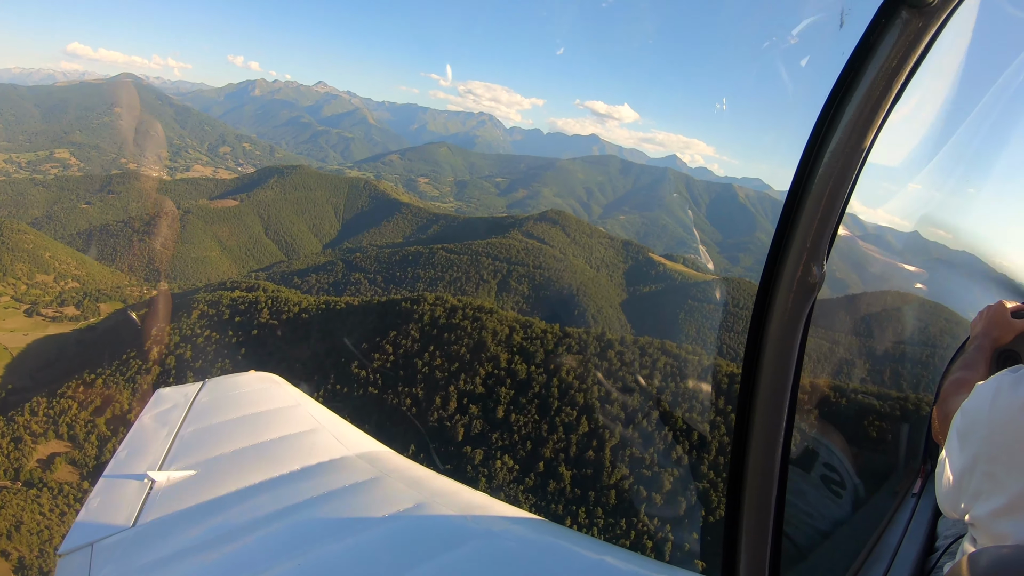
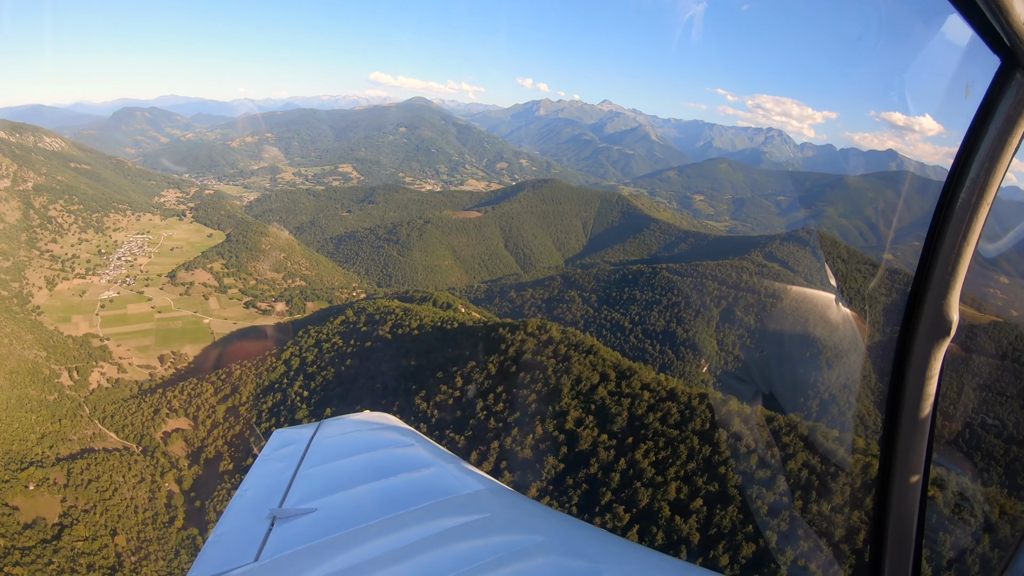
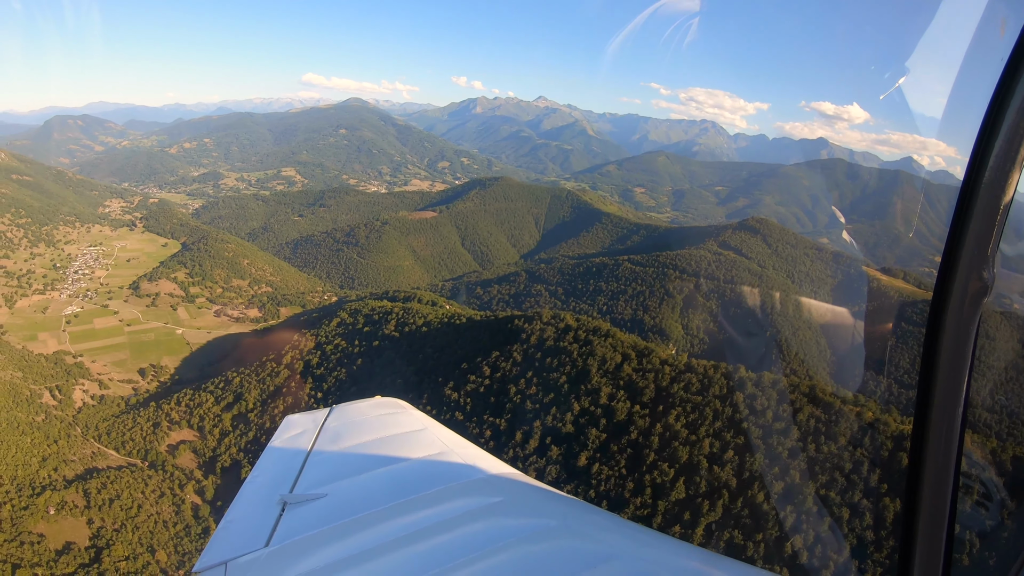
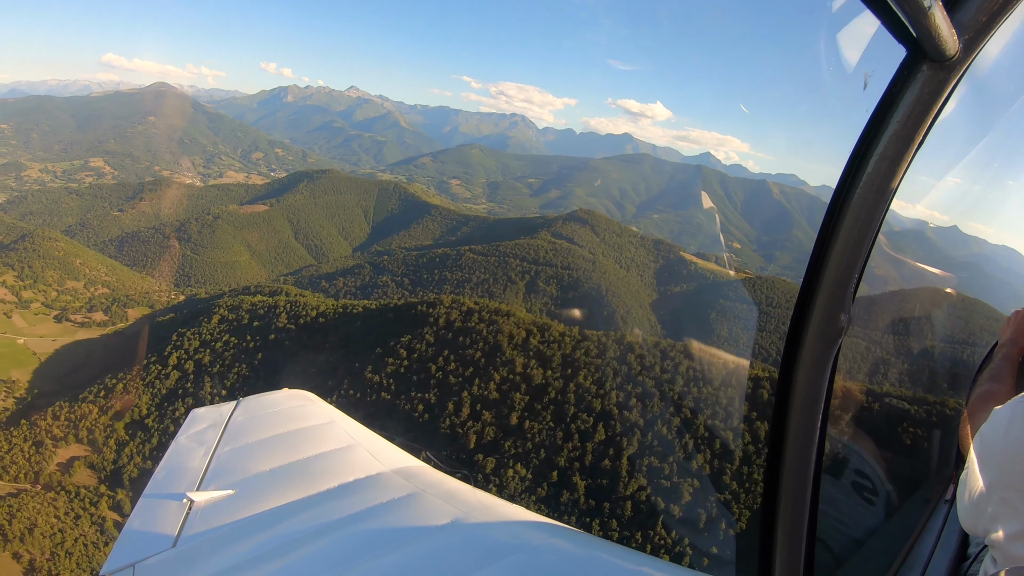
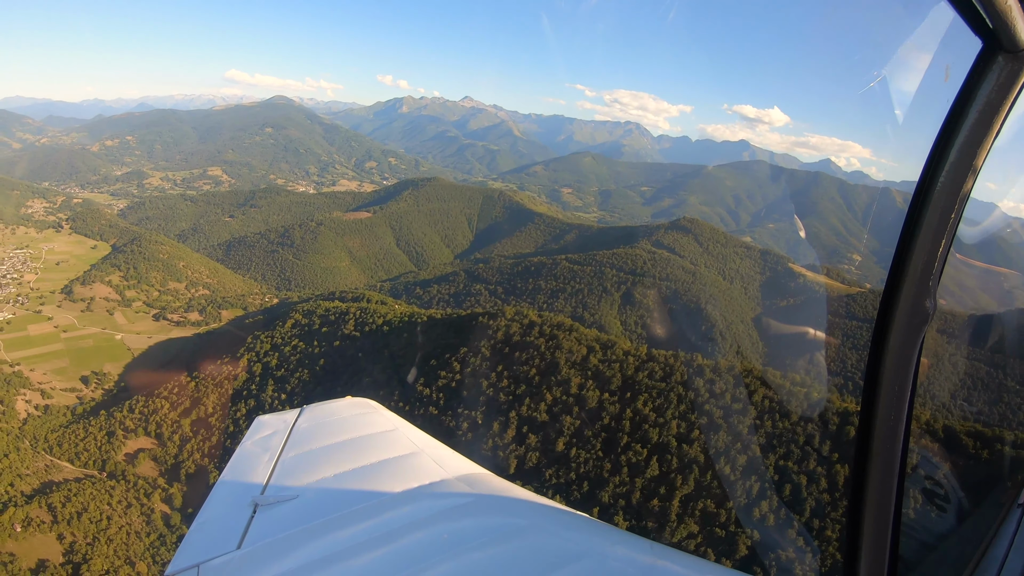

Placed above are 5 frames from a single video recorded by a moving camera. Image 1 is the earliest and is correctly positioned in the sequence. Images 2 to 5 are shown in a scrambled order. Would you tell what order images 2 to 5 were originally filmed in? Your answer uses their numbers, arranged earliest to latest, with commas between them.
4, 5, 3, 2
